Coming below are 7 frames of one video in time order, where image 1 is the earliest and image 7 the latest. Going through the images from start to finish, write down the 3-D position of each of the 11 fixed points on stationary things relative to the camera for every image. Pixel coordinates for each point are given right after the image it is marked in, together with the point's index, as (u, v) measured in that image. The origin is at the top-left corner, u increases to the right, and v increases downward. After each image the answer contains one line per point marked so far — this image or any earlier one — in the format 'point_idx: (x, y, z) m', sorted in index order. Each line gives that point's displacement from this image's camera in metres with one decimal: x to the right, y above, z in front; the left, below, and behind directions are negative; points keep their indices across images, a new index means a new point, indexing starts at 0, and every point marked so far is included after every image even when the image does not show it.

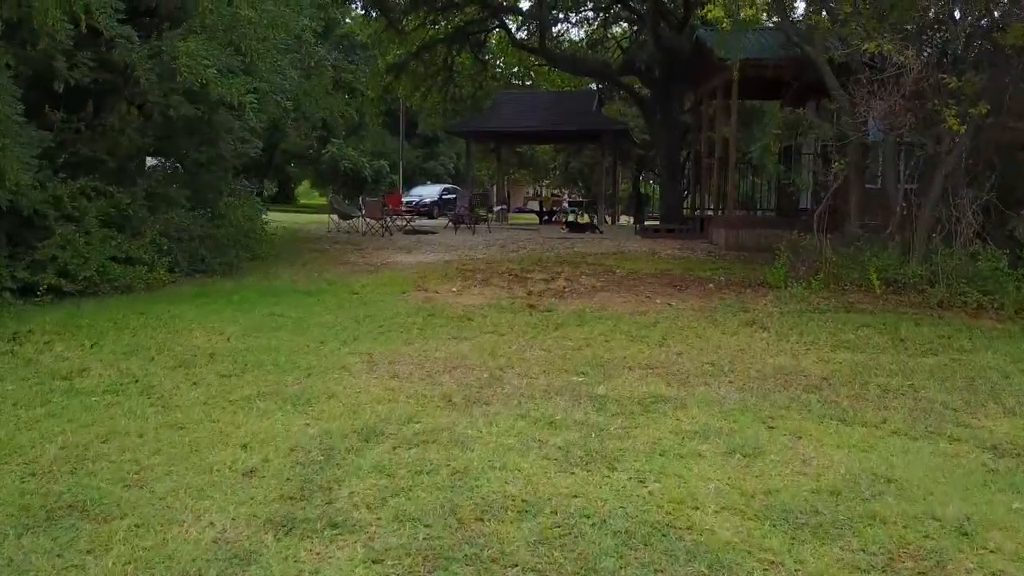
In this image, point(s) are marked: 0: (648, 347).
0: (+1.0, -0.4, +6.1) m
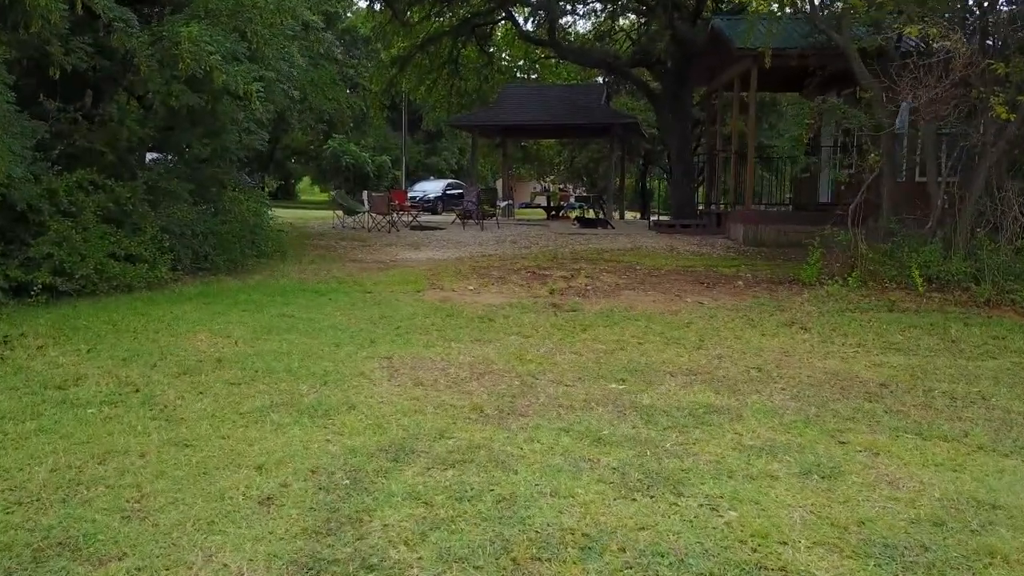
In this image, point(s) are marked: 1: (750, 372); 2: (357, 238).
0: (+1.1, -0.4, +5.7) m
1: (+1.4, -0.5, +5.2) m
2: (-2.6, +0.9, +14.8) m
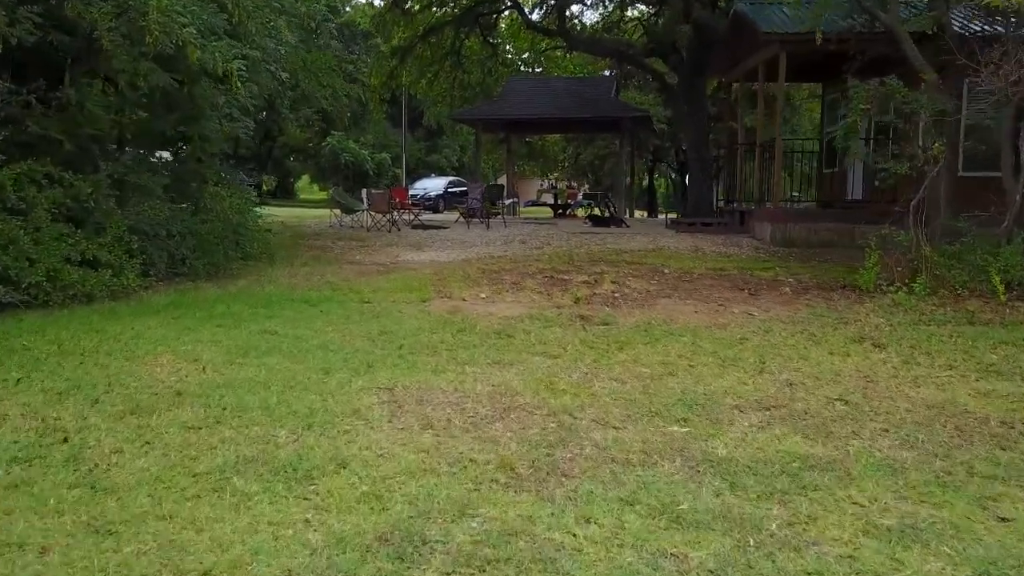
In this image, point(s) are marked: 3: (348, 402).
0: (+1.3, -0.5, +4.7) m
1: (+1.6, -0.6, +4.2) m
2: (-2.5, +0.8, +13.8) m
3: (-0.7, -0.5, +3.9) m
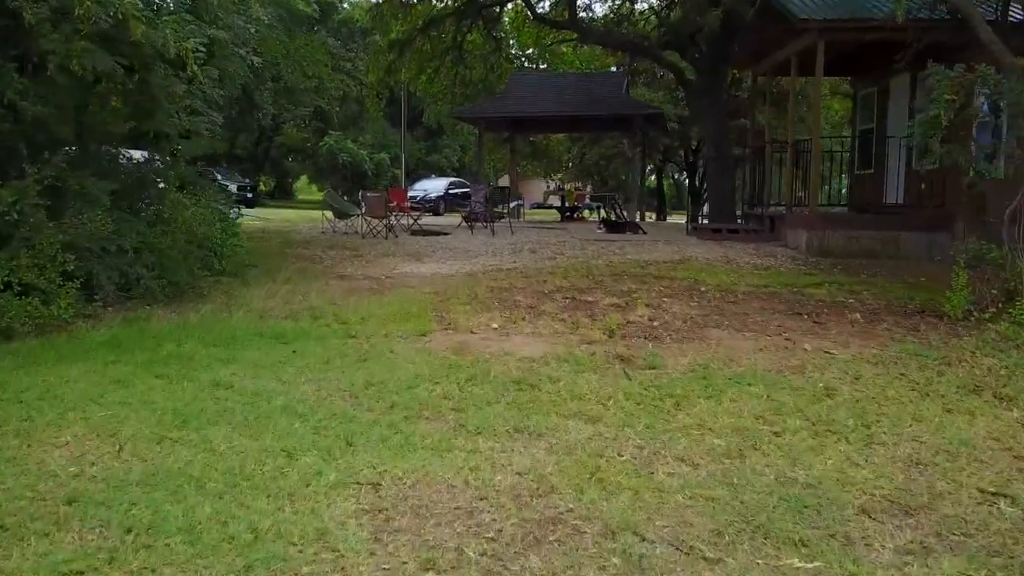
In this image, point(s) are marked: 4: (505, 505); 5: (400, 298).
0: (+1.4, -0.7, +3.5) m
1: (+1.7, -0.8, +3.0) m
2: (-2.4, +0.6, +12.6) m
3: (-0.6, -0.7, +2.7) m
4: (0.0, -0.7, +2.9) m
5: (-0.9, -0.1, +7.1) m
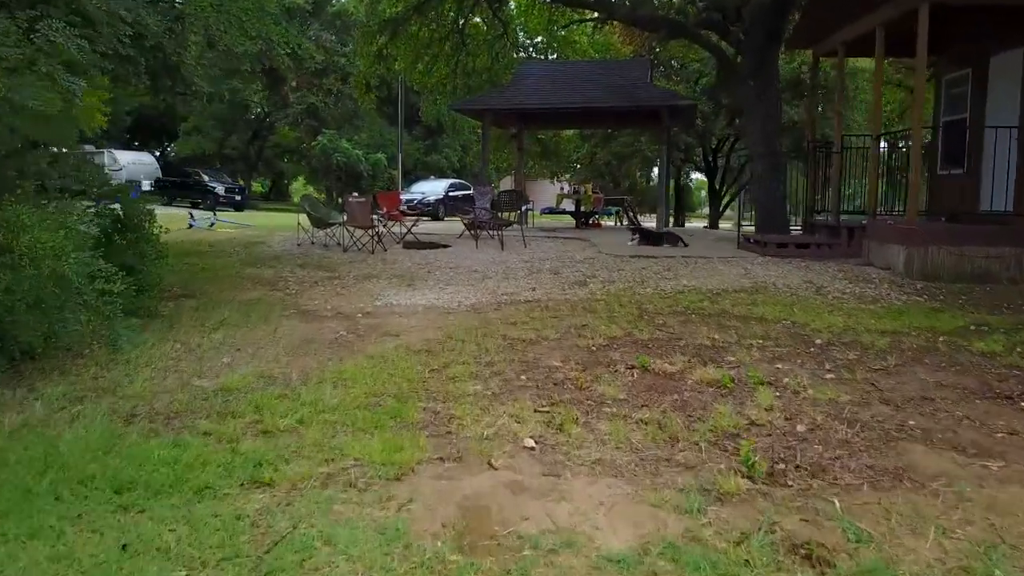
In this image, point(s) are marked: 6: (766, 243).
0: (+1.6, -1.0, +1.1) m
1: (+1.9, -1.1, +0.5) m
2: (-2.2, +0.3, +10.2) m
3: (-0.4, -1.0, +0.2) m
4: (+0.2, -1.0, +0.4) m
5: (-0.7, -0.4, +4.7) m
6: (+3.1, +0.5, +10.5) m
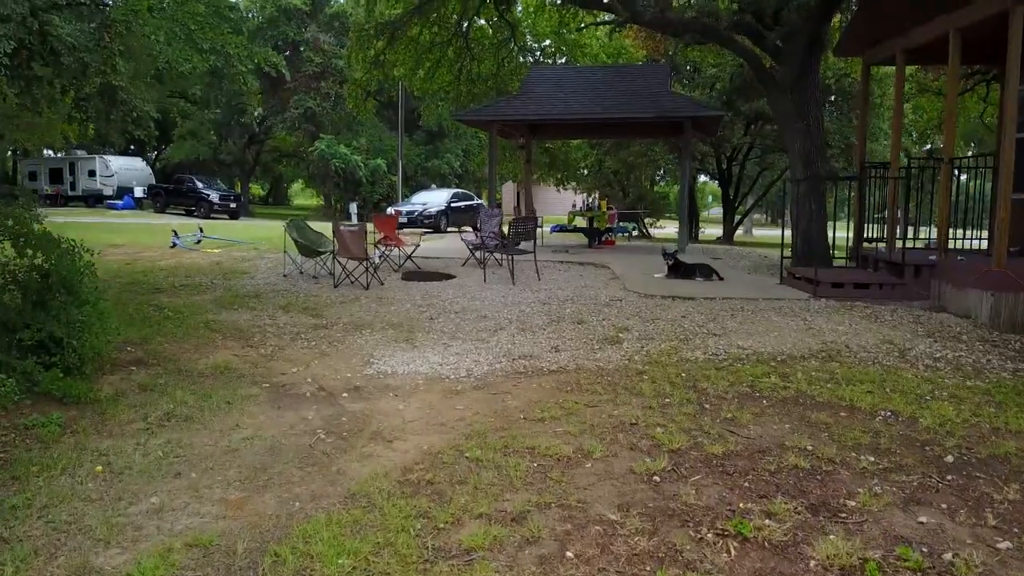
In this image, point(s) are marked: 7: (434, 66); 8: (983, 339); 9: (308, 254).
0: (+1.7, -1.5, -0.3) m
1: (+2.0, -1.6, -0.8) m
2: (-2.1, -0.2, +8.8) m
3: (-0.3, -1.5, -1.1) m
4: (+0.3, -1.5, -1.0) m
5: (-0.6, -0.9, +3.3) m
6: (+3.2, +0.1, +9.2) m
7: (-1.6, +4.5, +17.6) m
8: (+3.8, -0.4, +6.9) m
9: (-2.6, +0.4, +11.1) m
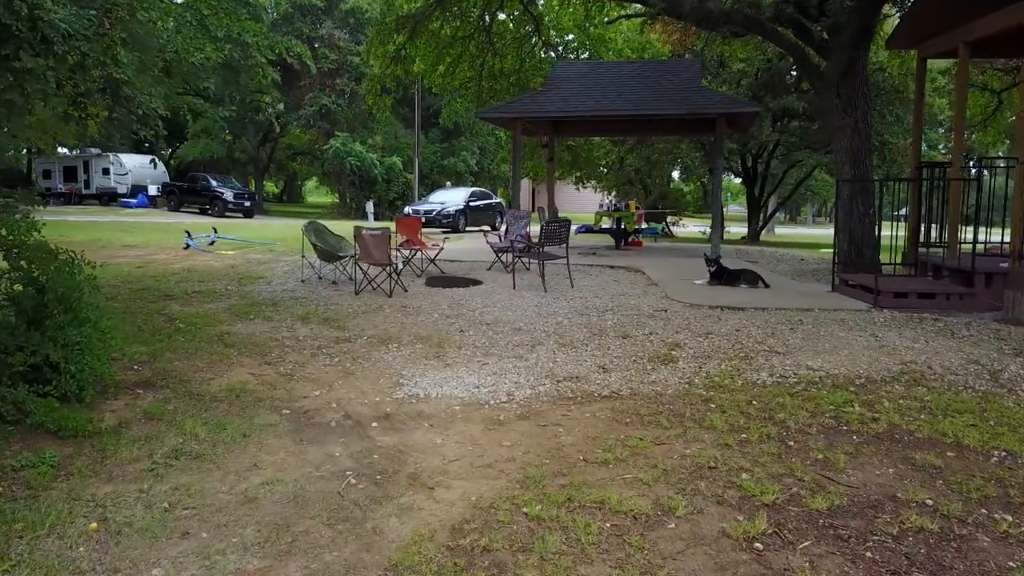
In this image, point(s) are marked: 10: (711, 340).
0: (+1.9, -1.6, -0.9) m
1: (+2.2, -1.7, -1.5) m
2: (-1.7, -0.3, +8.2) m
3: (-0.1, -1.6, -1.7) m
4: (+0.5, -1.6, -1.6) m
5: (-0.3, -1.0, +2.7) m
6: (+3.6, 0.0, +8.5) m
7: (-1.1, +4.5, +17.0) m
8: (+4.1, -0.5, +6.2) m
9: (-2.2, +0.4, +10.5) m
10: (+1.6, -0.4, +6.9) m
